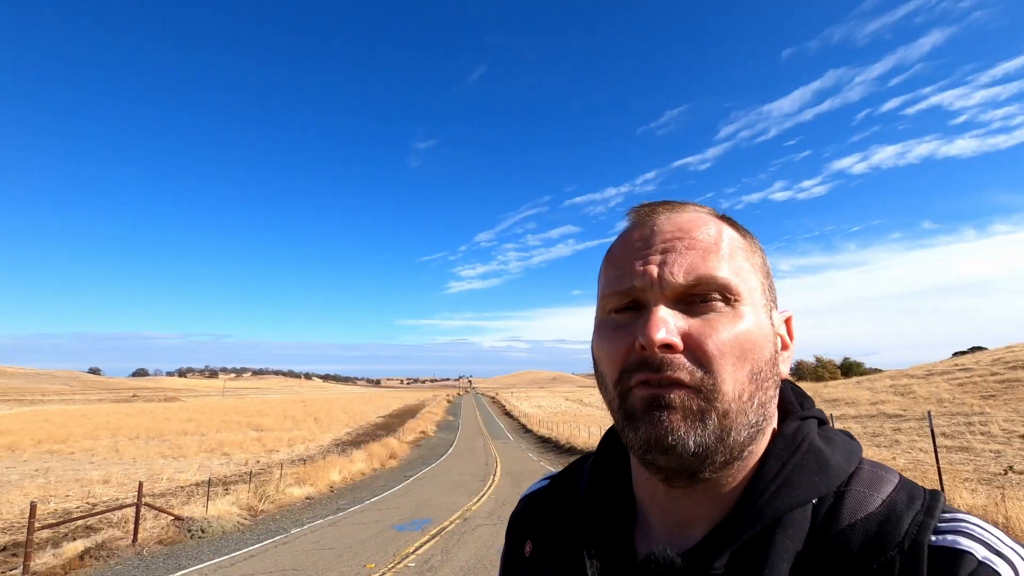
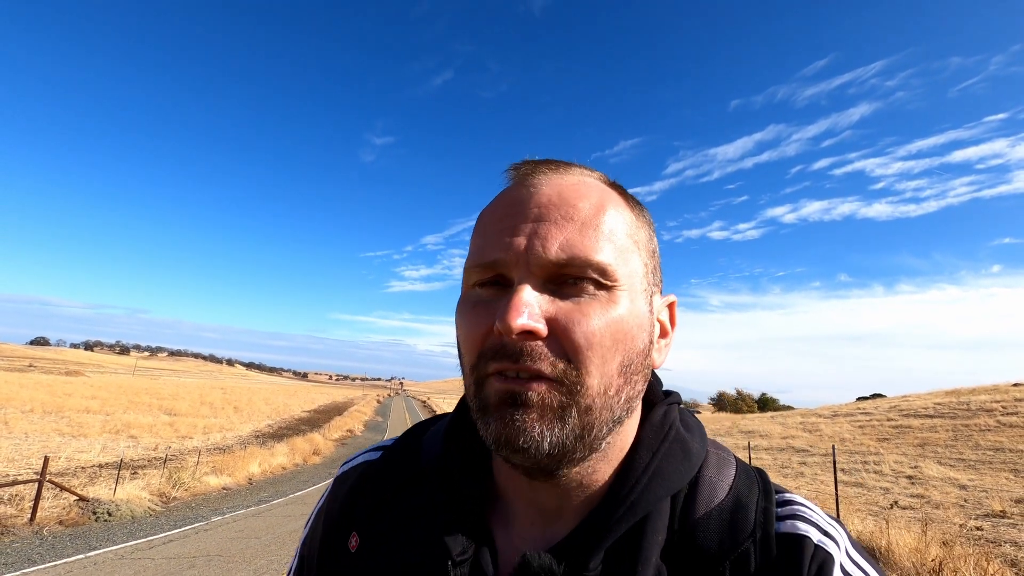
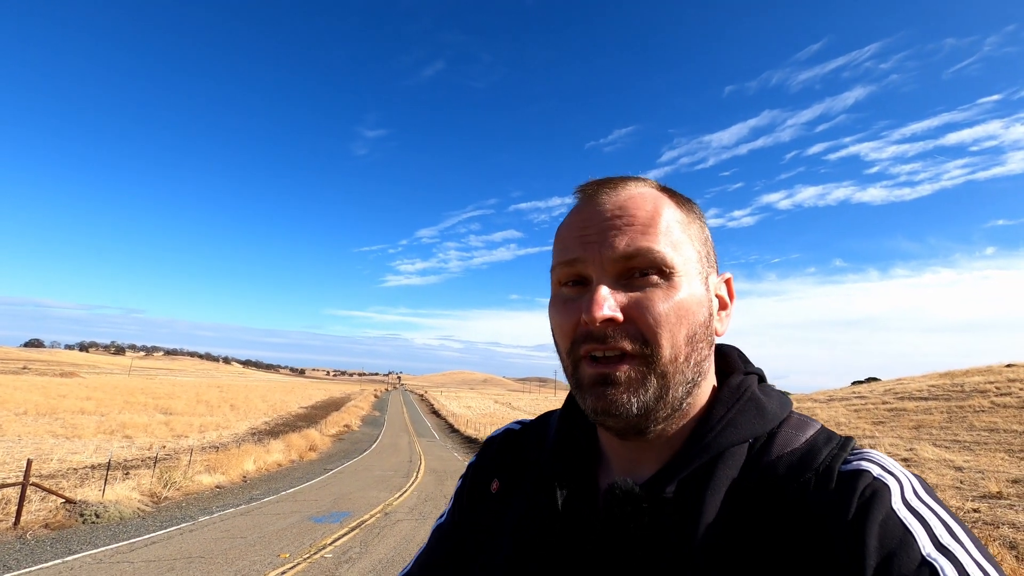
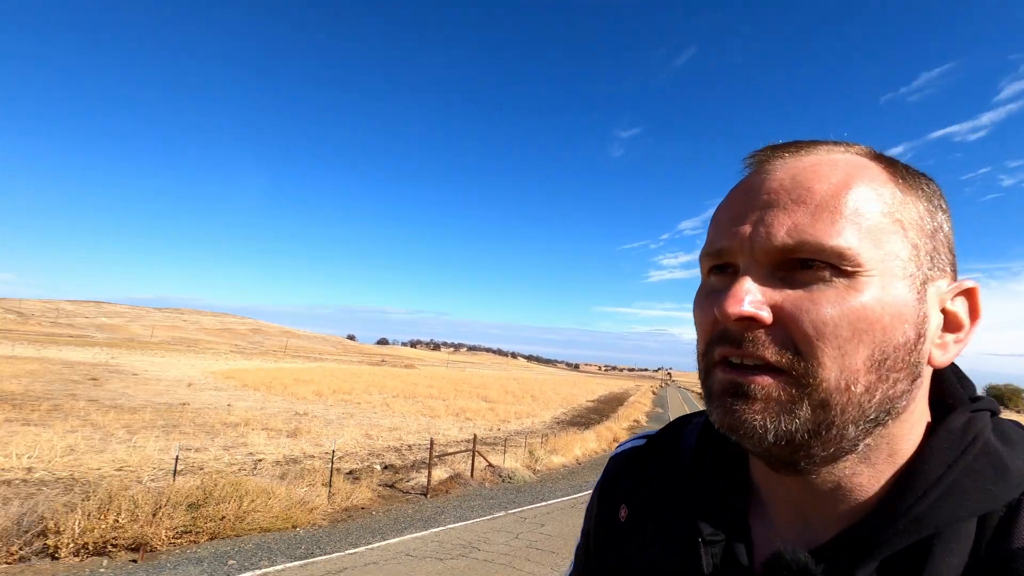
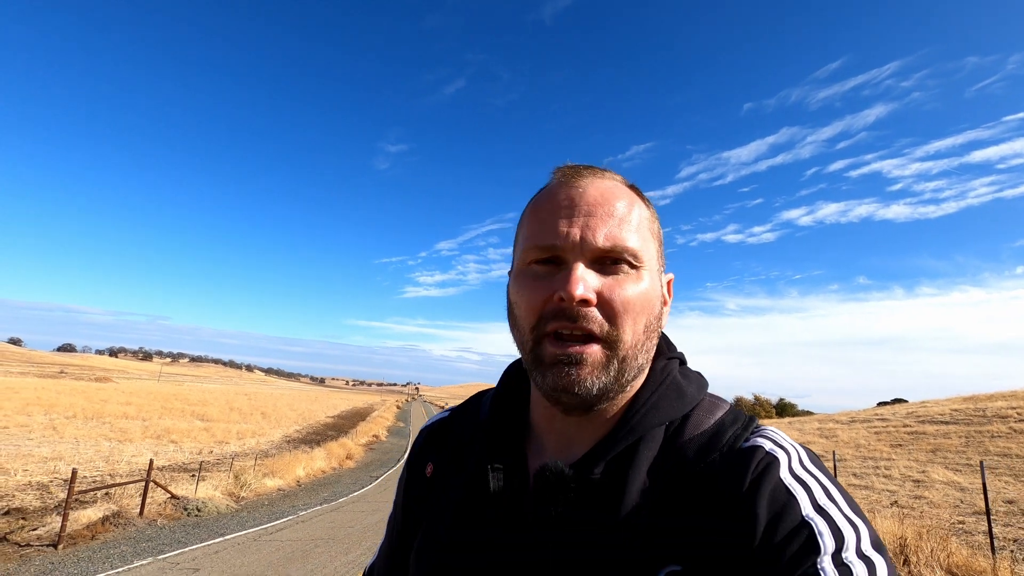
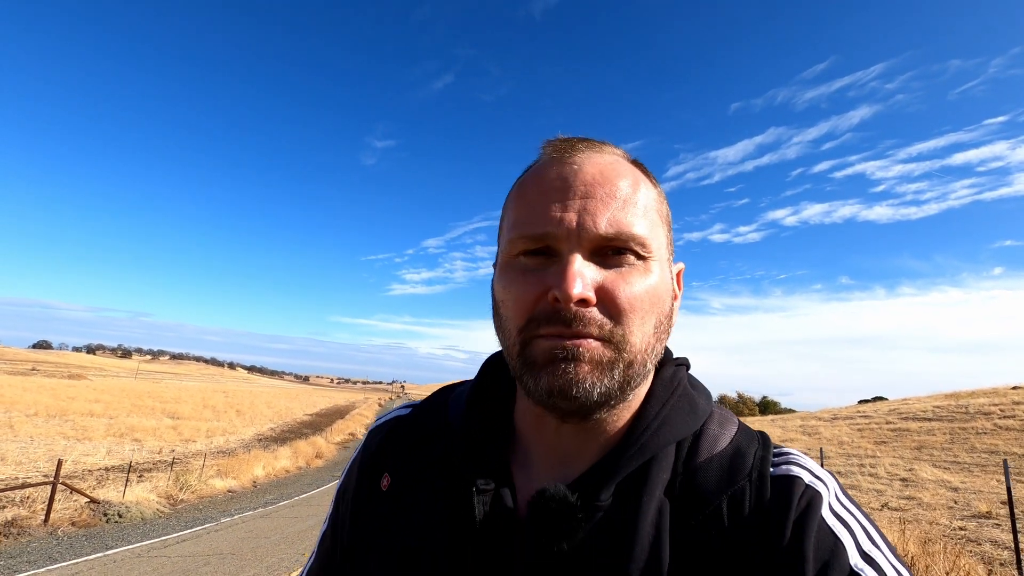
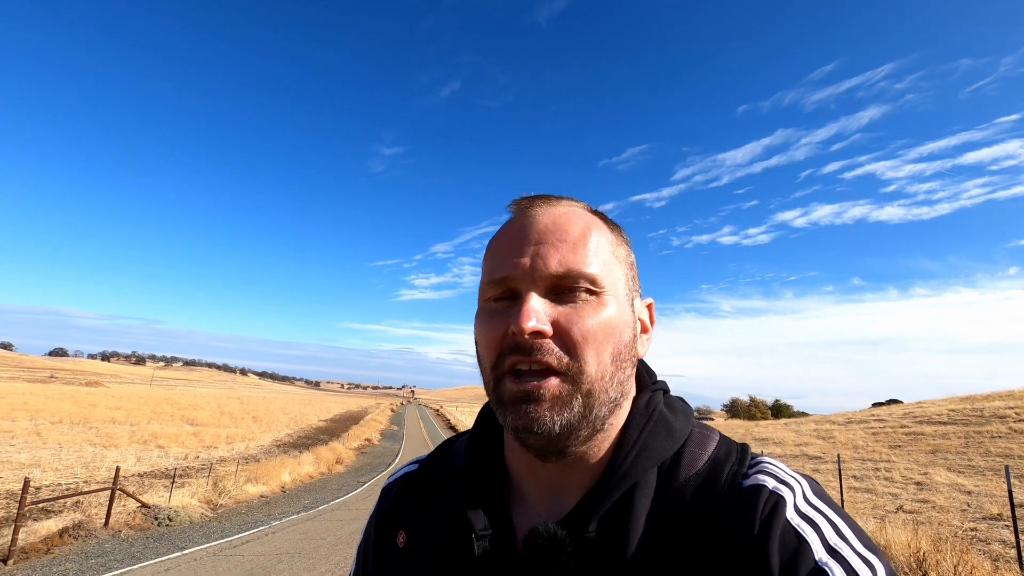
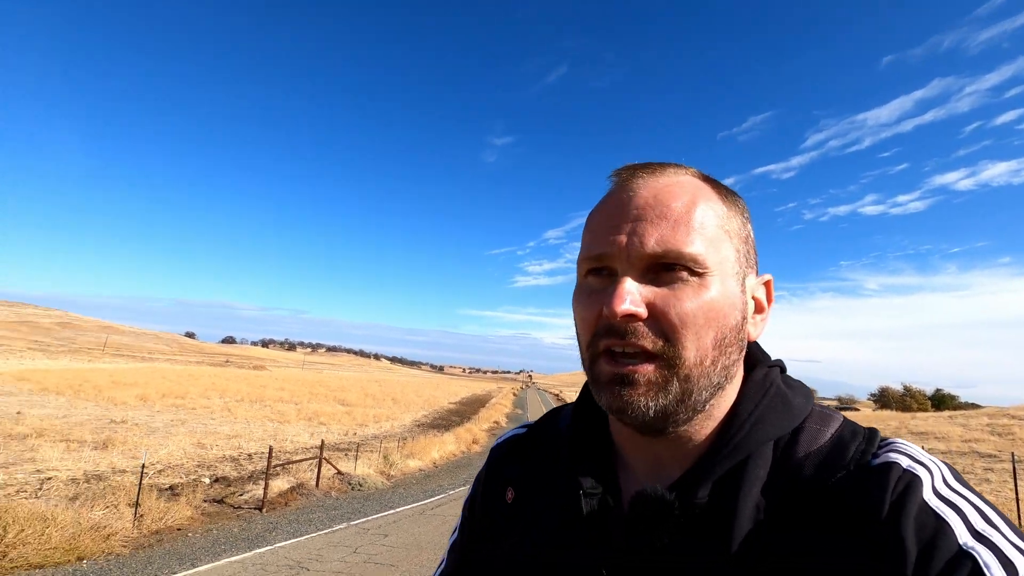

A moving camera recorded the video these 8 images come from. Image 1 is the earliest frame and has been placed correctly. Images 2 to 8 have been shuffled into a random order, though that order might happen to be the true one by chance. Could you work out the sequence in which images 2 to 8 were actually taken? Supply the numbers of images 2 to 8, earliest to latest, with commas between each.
3, 2, 6, 7, 5, 8, 4
